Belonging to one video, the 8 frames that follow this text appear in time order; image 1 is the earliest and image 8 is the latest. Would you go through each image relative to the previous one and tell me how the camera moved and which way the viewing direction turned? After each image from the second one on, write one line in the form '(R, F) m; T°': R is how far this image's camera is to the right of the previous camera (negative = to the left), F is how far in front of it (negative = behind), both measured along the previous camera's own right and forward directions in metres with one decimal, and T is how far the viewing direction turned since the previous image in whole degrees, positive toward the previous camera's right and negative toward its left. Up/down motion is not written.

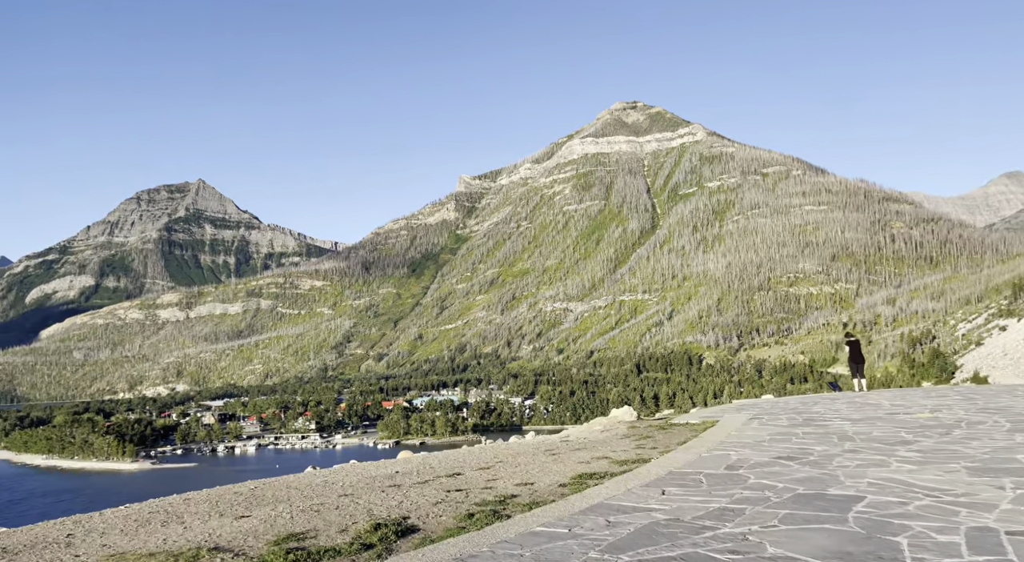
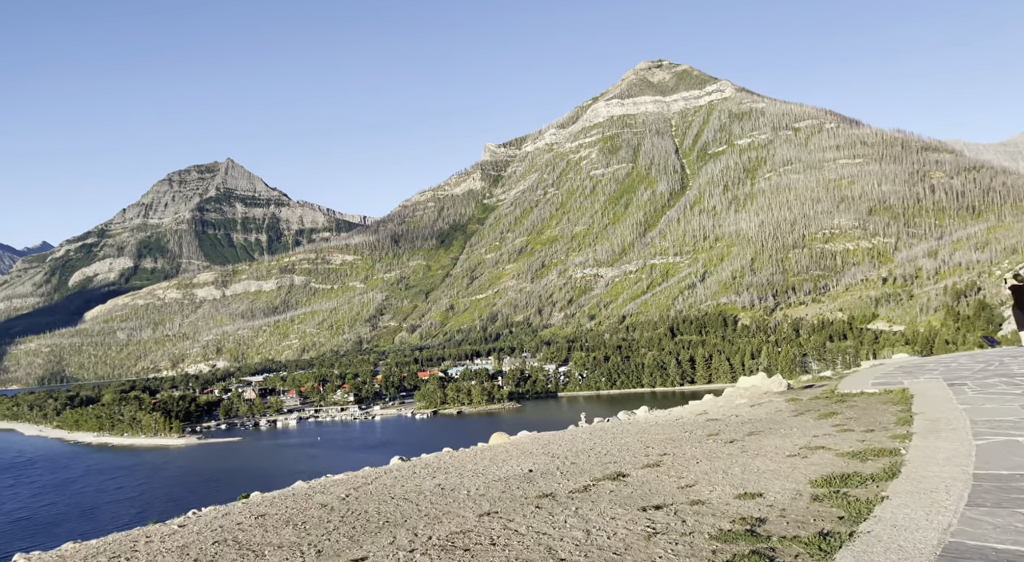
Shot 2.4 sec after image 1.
(-0.6, +1.1) m; -2°
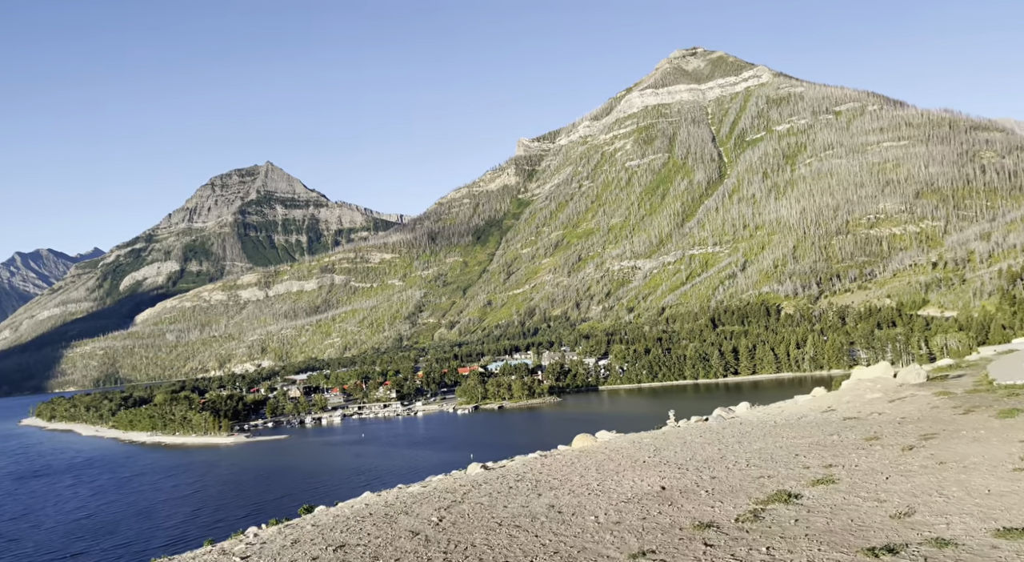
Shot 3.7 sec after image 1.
(-1.1, +0.1) m; -3°
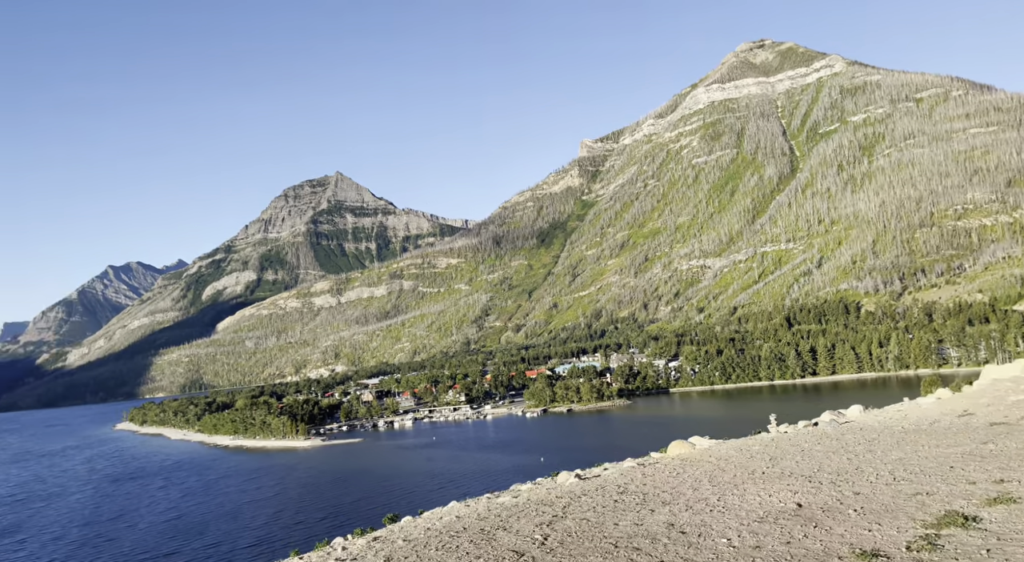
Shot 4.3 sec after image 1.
(-1.8, +1.1) m; -5°
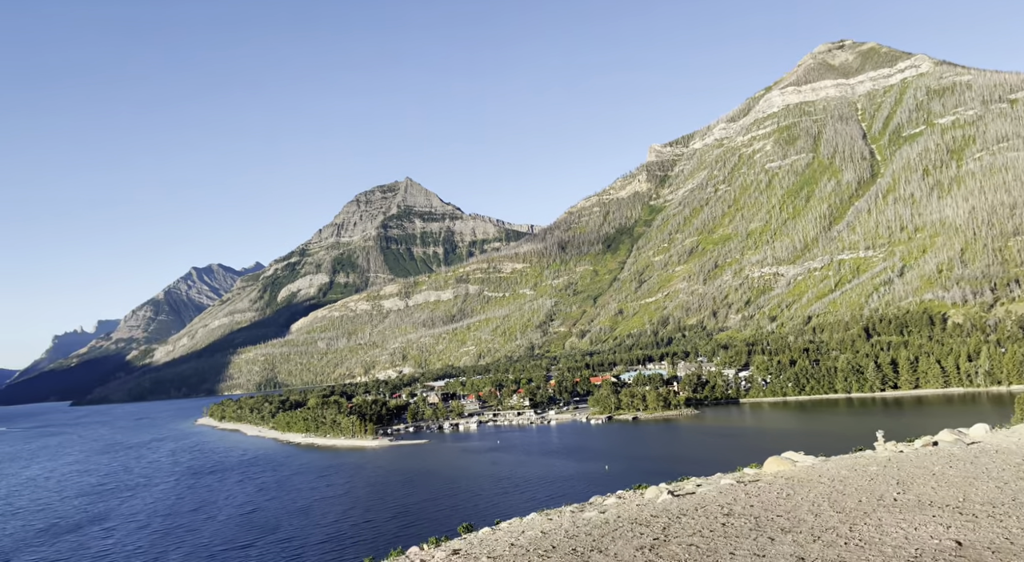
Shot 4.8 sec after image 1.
(-1.8, +1.6) m; -5°
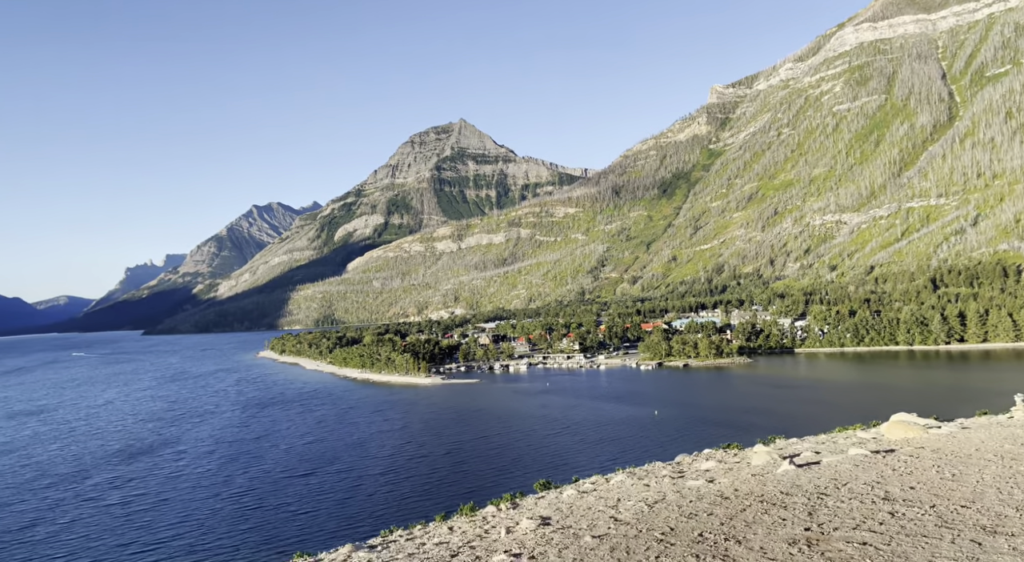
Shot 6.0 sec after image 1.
(-1.3, +2.2) m; -4°
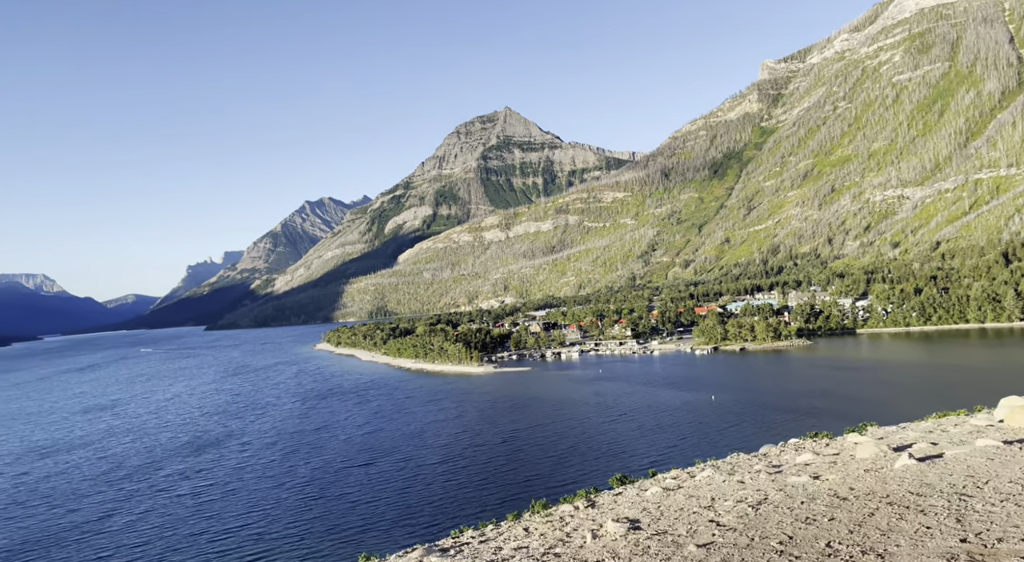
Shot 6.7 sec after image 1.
(-1.5, +2.6) m; -4°
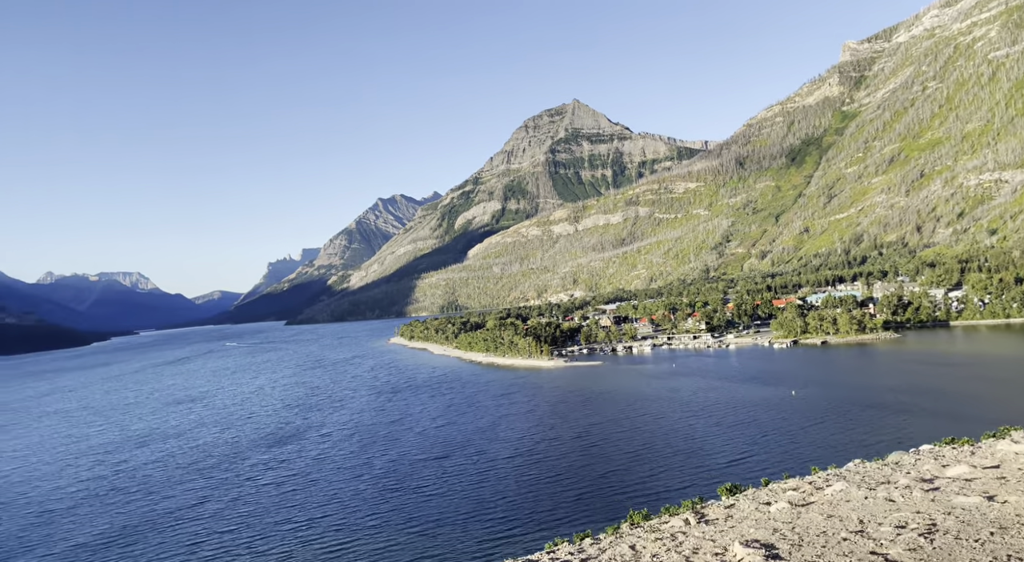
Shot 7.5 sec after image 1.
(-2.4, +4.4) m; -5°
